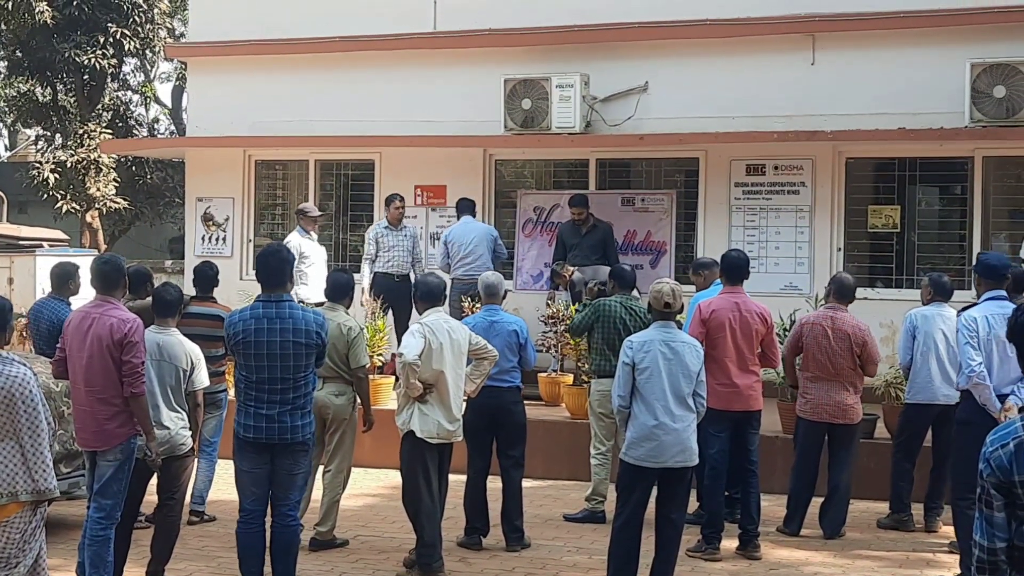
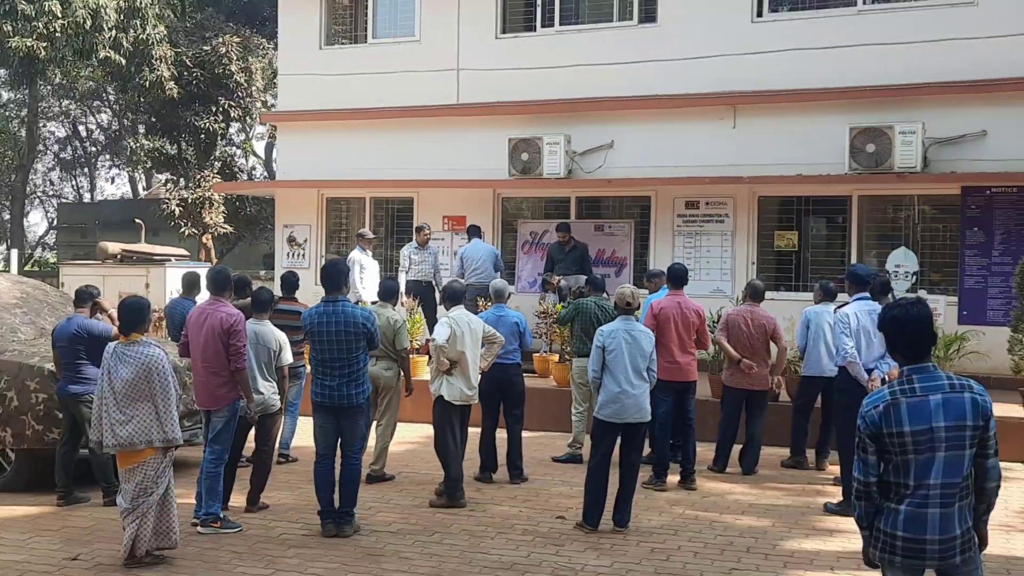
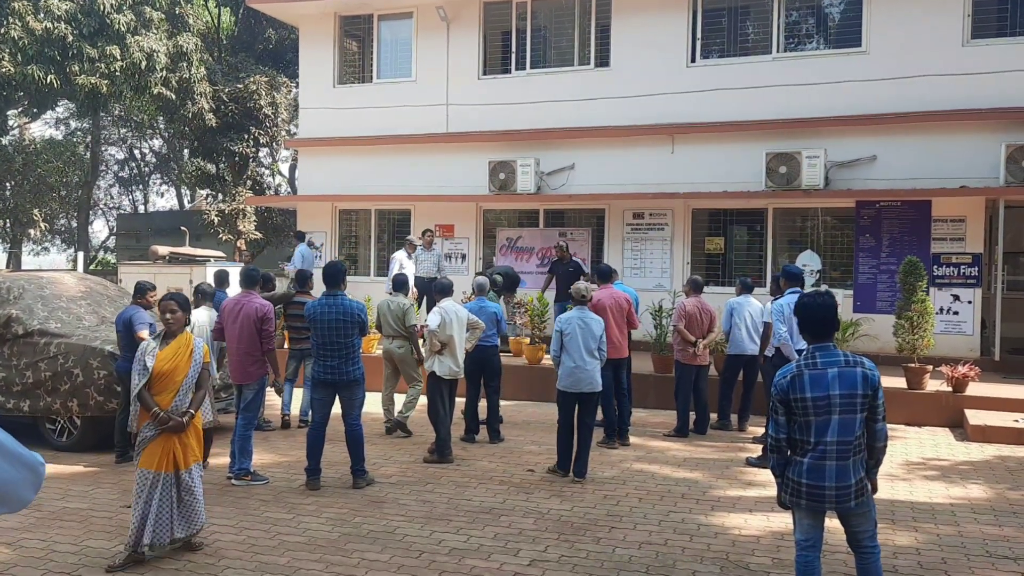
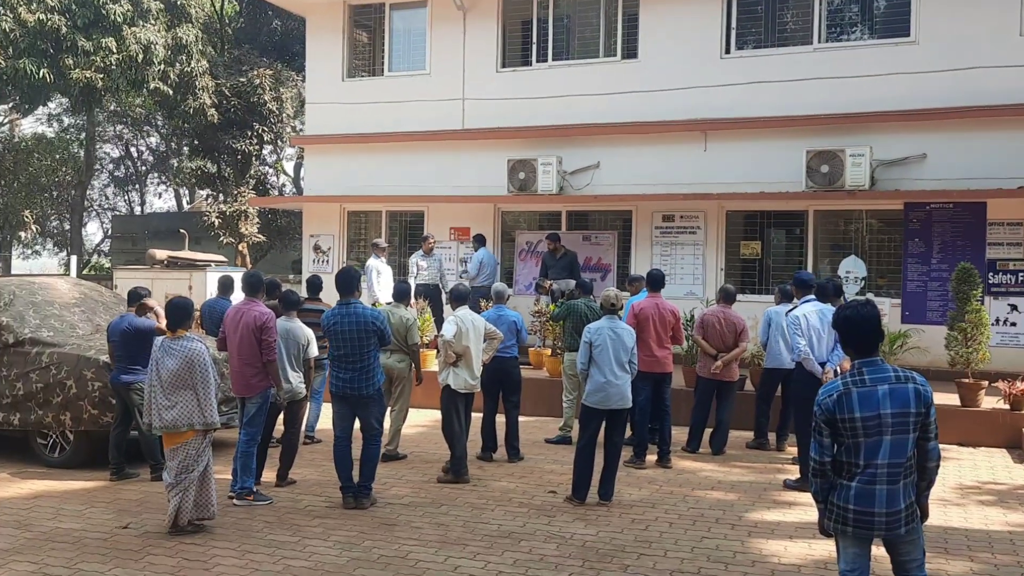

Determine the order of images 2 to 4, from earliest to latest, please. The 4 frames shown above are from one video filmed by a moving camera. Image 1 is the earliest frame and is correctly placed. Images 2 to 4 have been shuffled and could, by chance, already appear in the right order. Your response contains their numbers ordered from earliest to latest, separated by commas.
2, 4, 3
